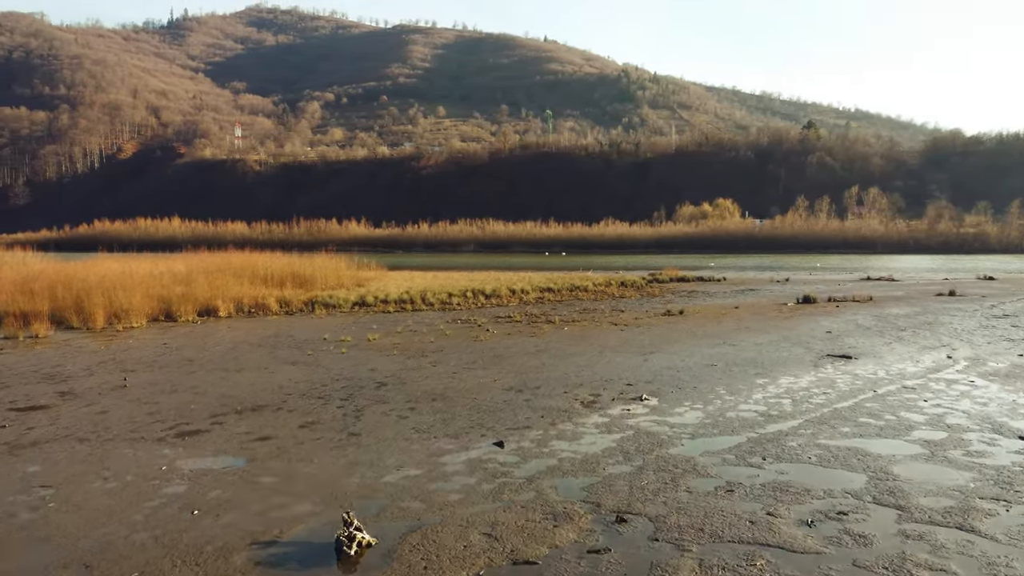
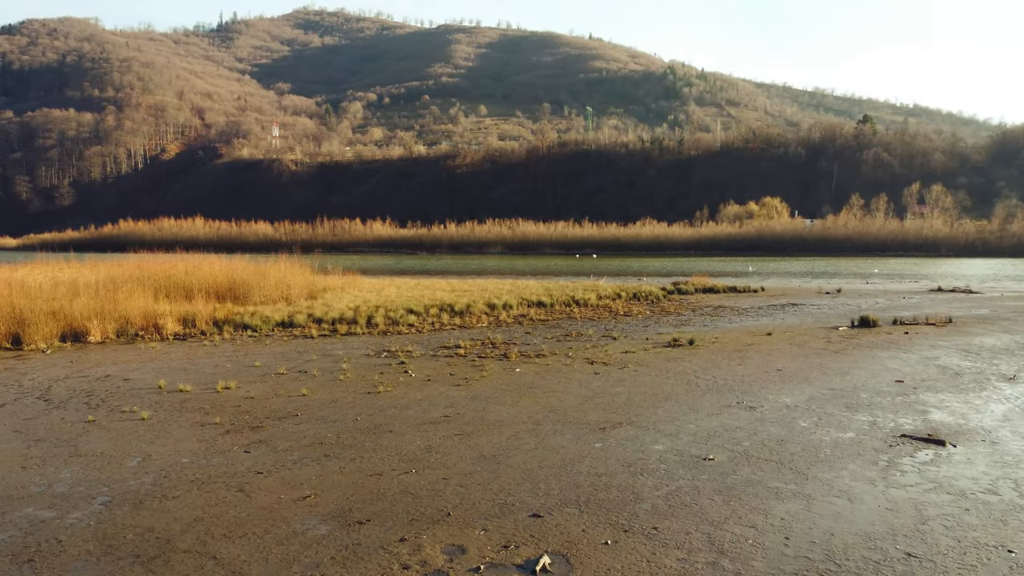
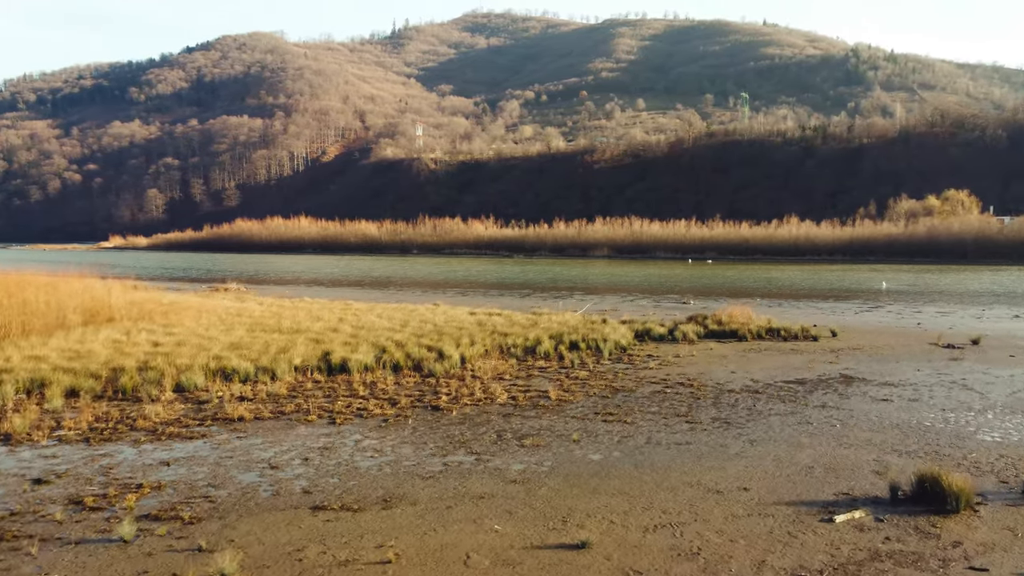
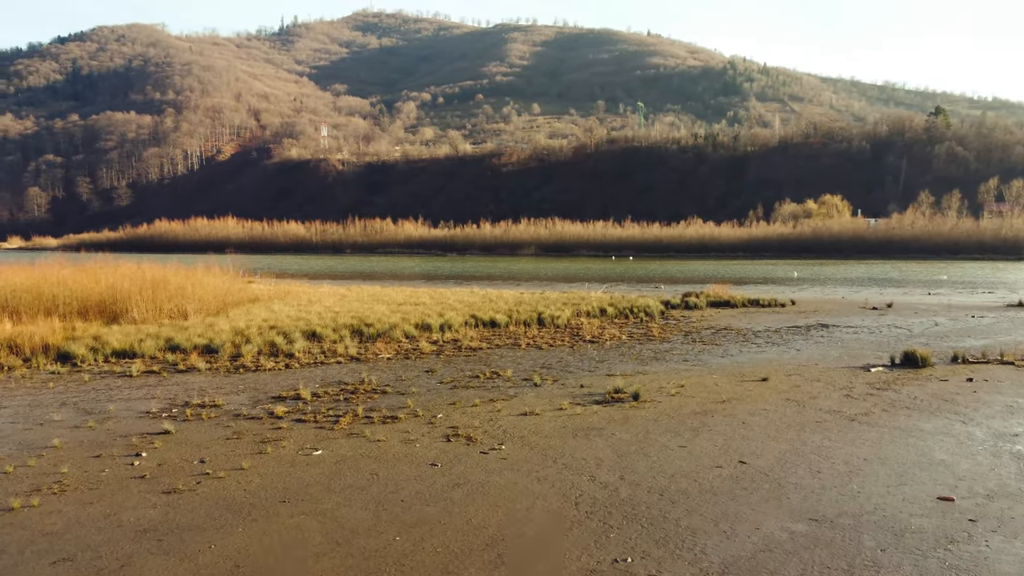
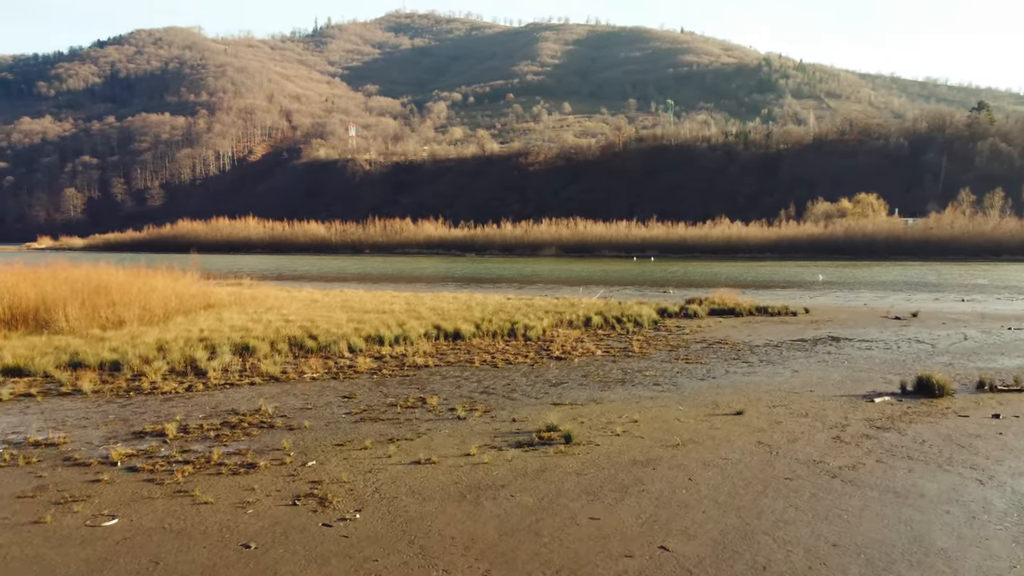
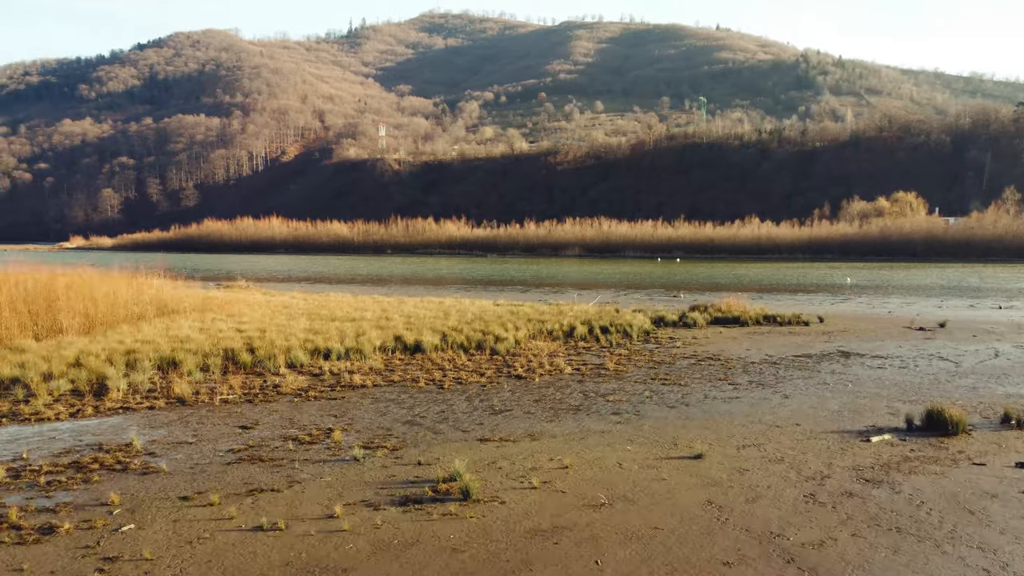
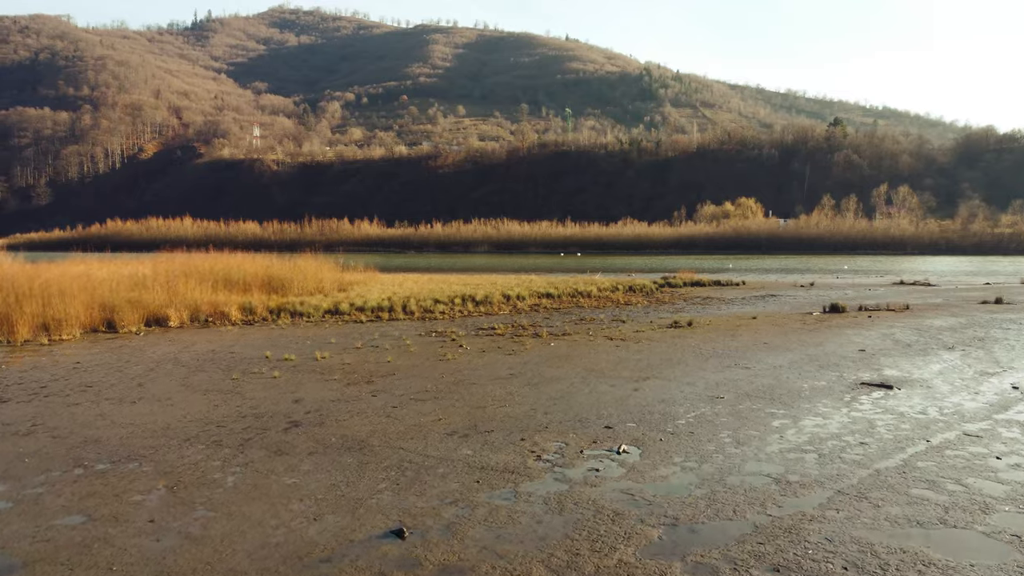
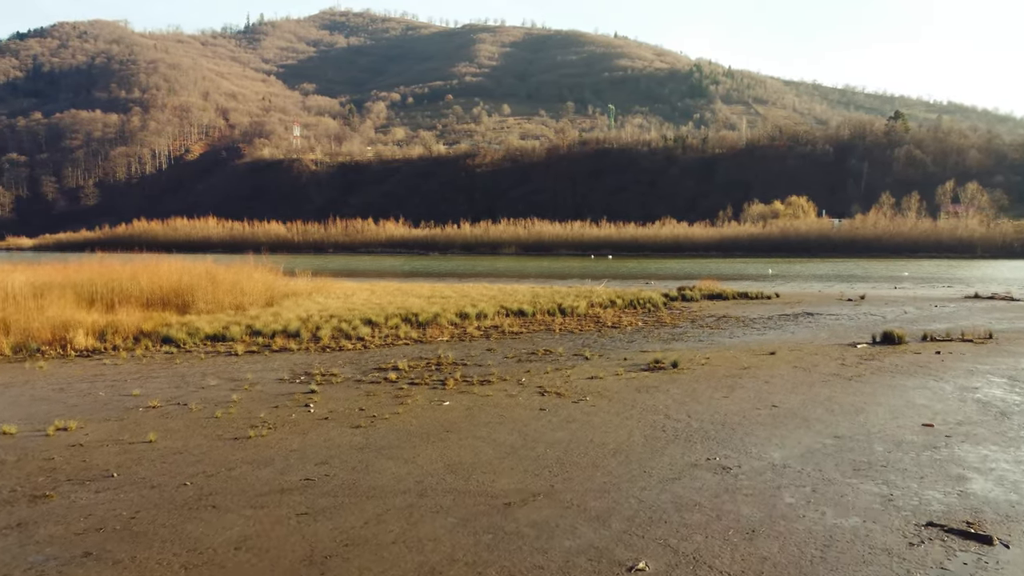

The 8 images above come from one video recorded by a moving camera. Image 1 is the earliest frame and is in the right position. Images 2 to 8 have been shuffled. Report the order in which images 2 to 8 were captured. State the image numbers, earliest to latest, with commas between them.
7, 2, 8, 4, 5, 6, 3
